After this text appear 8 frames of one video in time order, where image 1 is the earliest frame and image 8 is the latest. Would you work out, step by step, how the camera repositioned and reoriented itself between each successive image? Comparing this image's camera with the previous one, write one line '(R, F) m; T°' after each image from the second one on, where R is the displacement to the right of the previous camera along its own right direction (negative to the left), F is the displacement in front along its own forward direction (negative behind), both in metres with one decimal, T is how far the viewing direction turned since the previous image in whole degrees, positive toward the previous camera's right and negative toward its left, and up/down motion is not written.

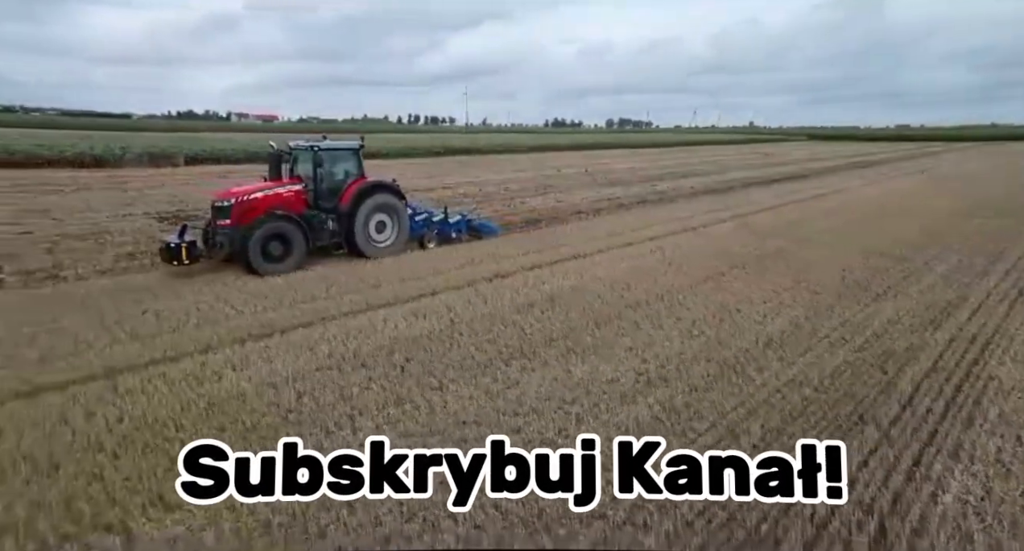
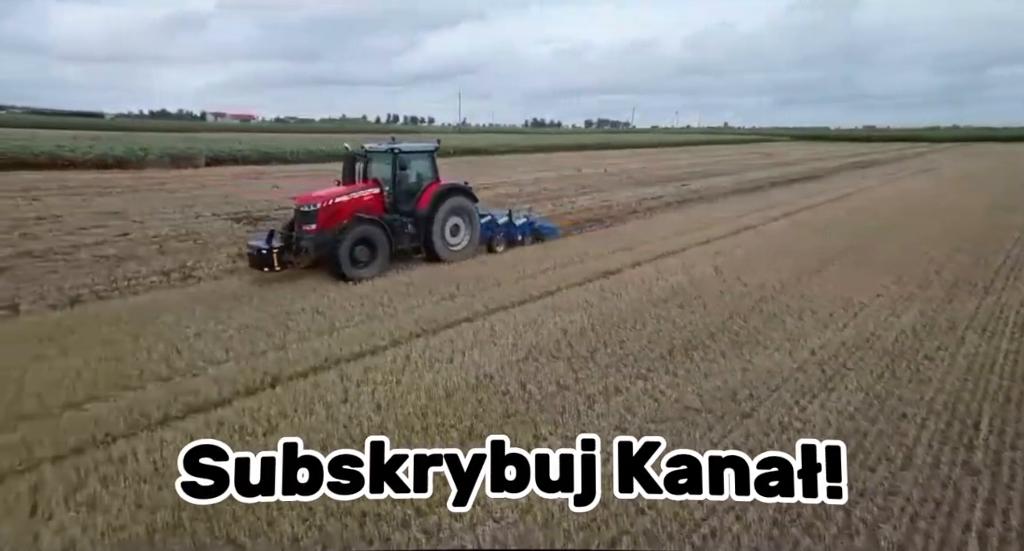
(-1.9, -0.4) m; 0°
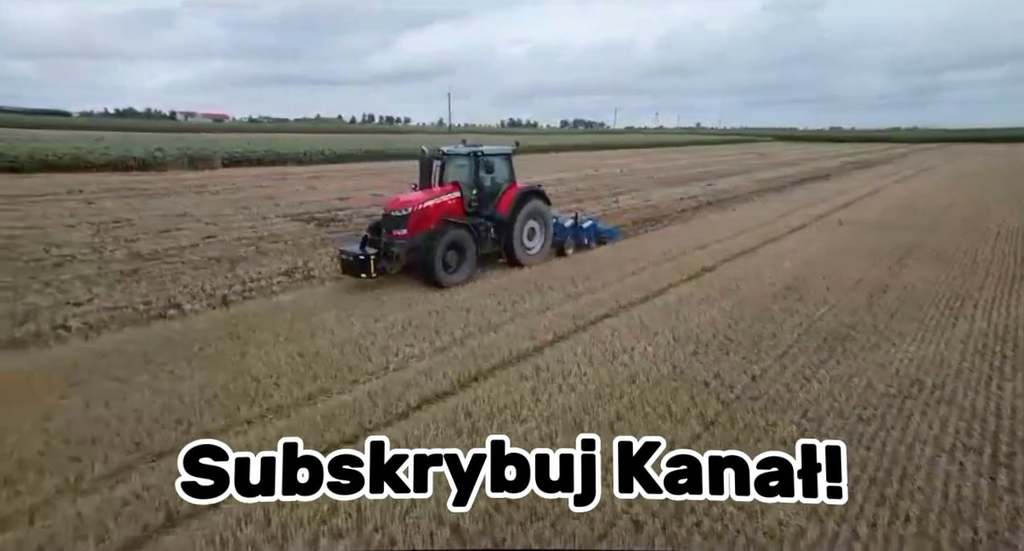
(-1.9, -0.3) m; 0°
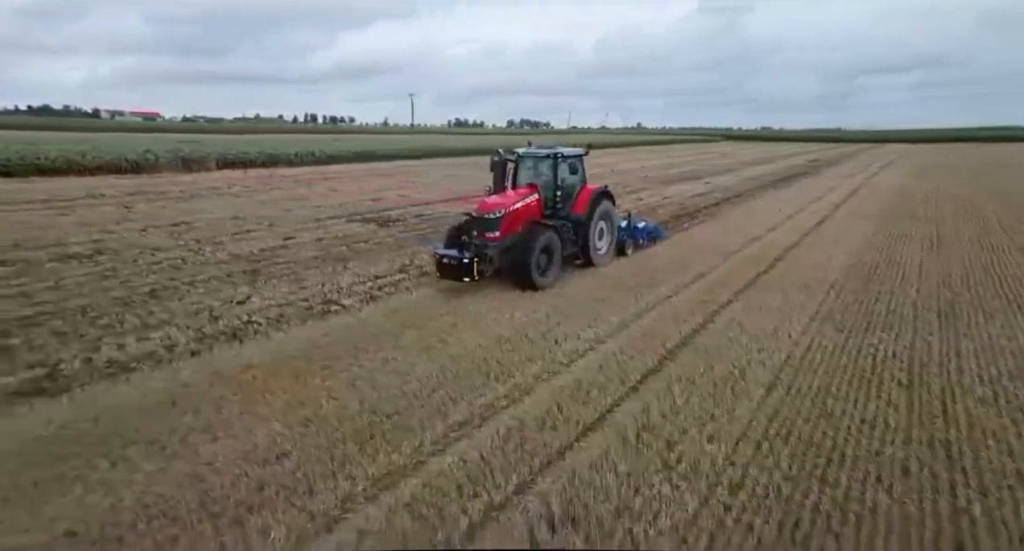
(-2.2, -0.5) m; +3°
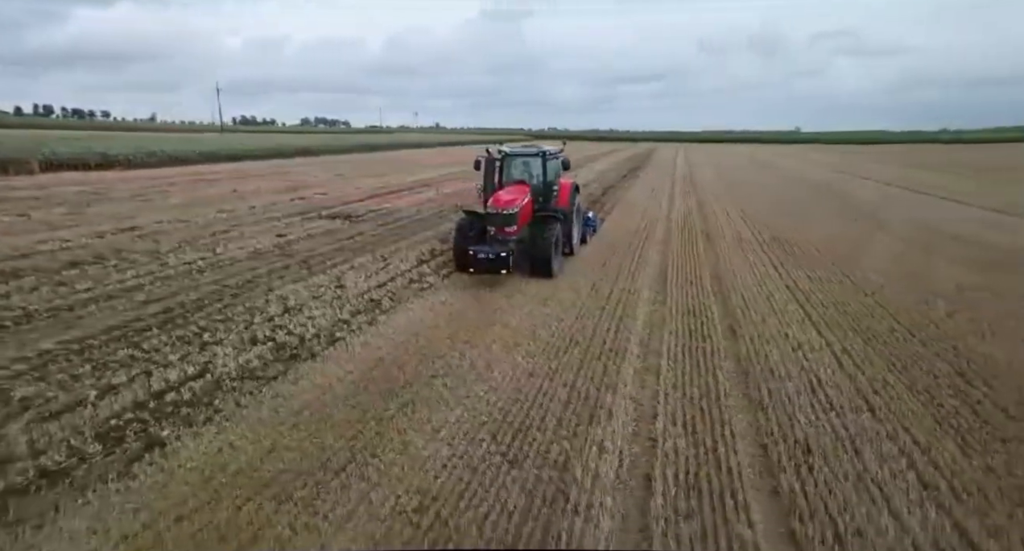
(-3.3, -1.0) m; +16°
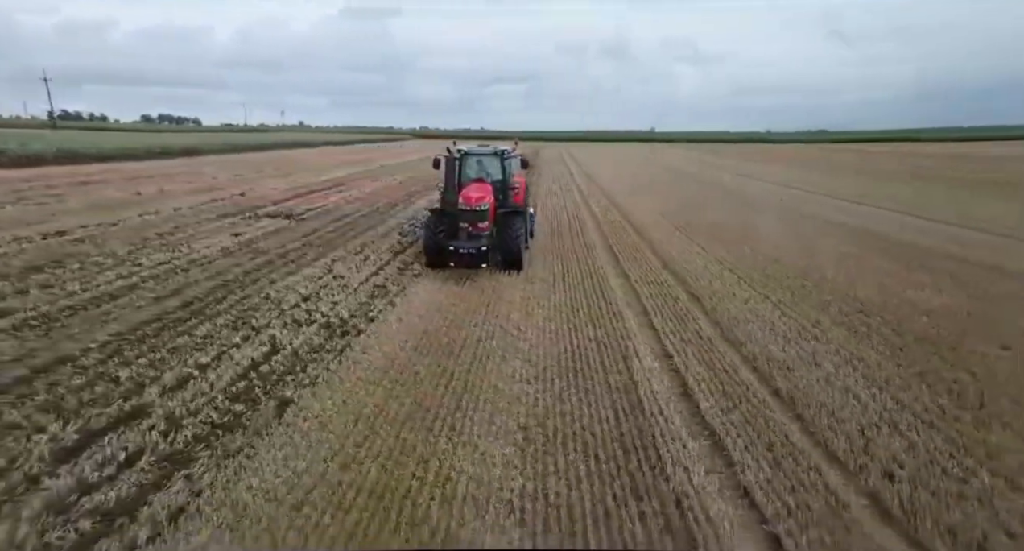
(-1.4, -0.8) m; +11°
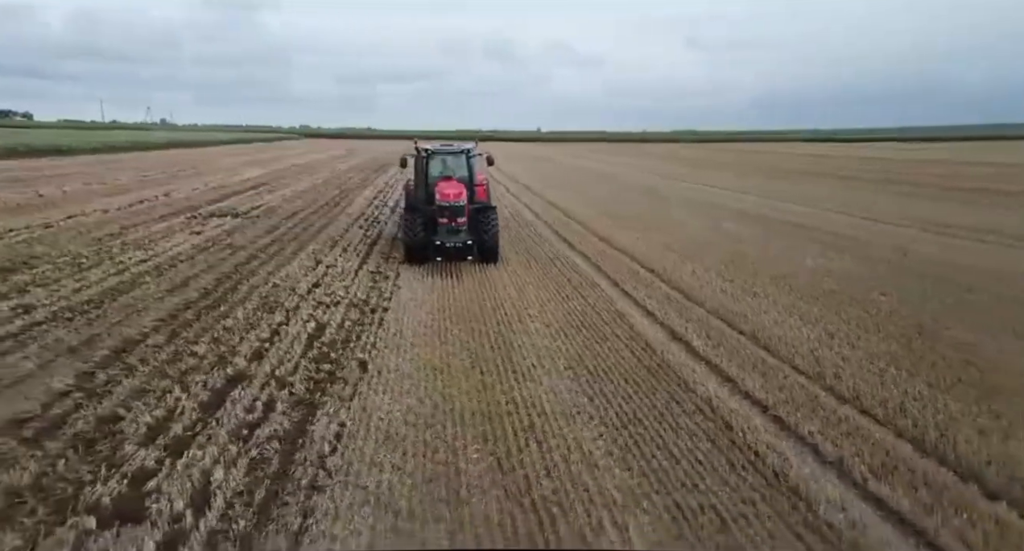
(-1.2, -0.8) m; +9°
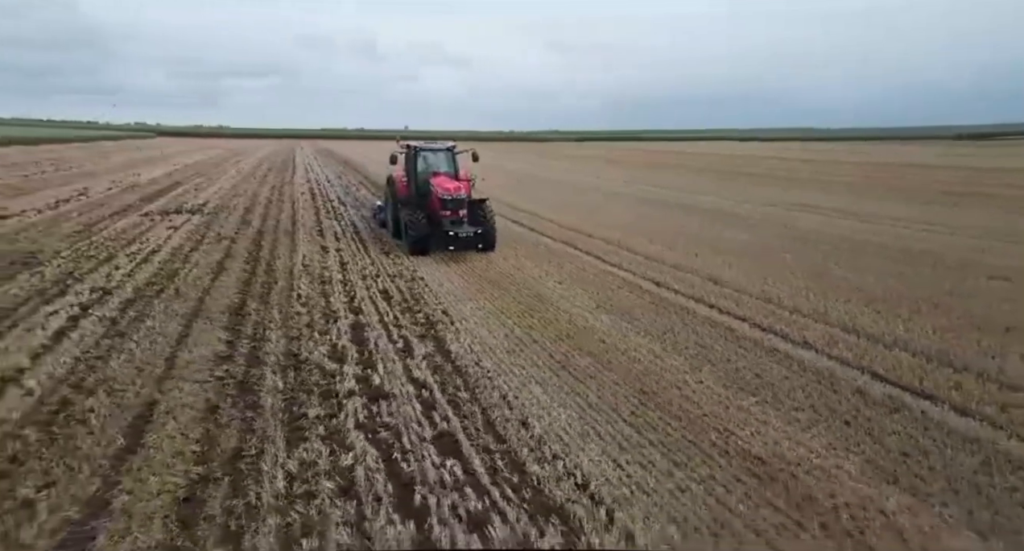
(-1.6, -1.2) m; +10°
